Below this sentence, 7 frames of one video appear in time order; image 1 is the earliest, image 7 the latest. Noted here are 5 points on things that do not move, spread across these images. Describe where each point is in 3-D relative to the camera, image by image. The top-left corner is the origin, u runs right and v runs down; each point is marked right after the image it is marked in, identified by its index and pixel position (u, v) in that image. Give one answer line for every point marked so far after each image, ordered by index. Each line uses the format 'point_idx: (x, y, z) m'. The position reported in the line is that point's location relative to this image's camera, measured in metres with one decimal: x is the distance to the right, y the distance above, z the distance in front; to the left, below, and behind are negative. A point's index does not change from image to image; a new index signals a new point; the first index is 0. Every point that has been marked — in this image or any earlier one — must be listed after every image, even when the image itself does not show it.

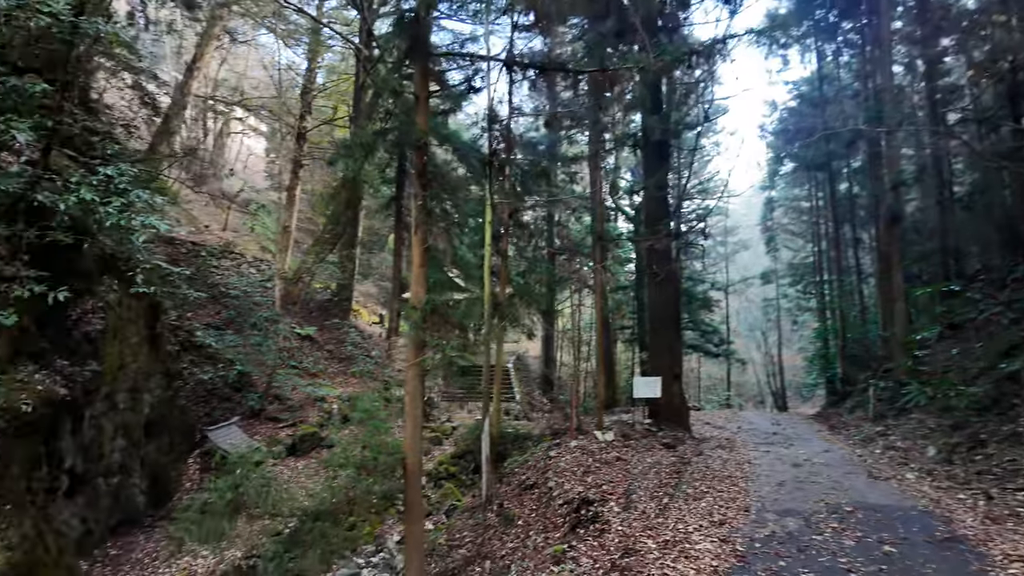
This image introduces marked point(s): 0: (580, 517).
0: (+0.7, -2.3, +5.9) m
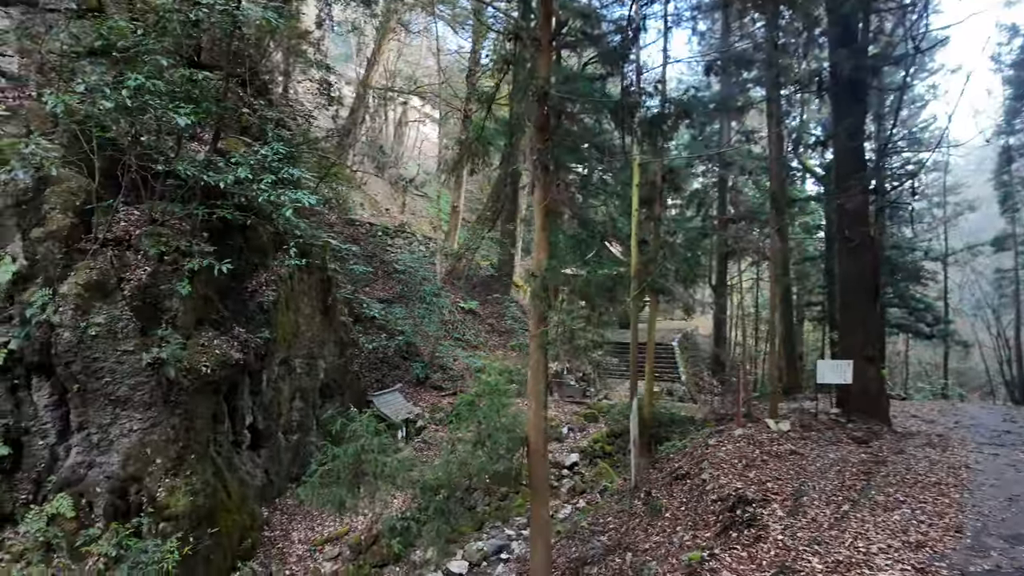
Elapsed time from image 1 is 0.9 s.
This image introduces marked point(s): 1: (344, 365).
0: (+1.9, -2.0, +5.1) m
1: (-3.1, -1.4, +11.2) m
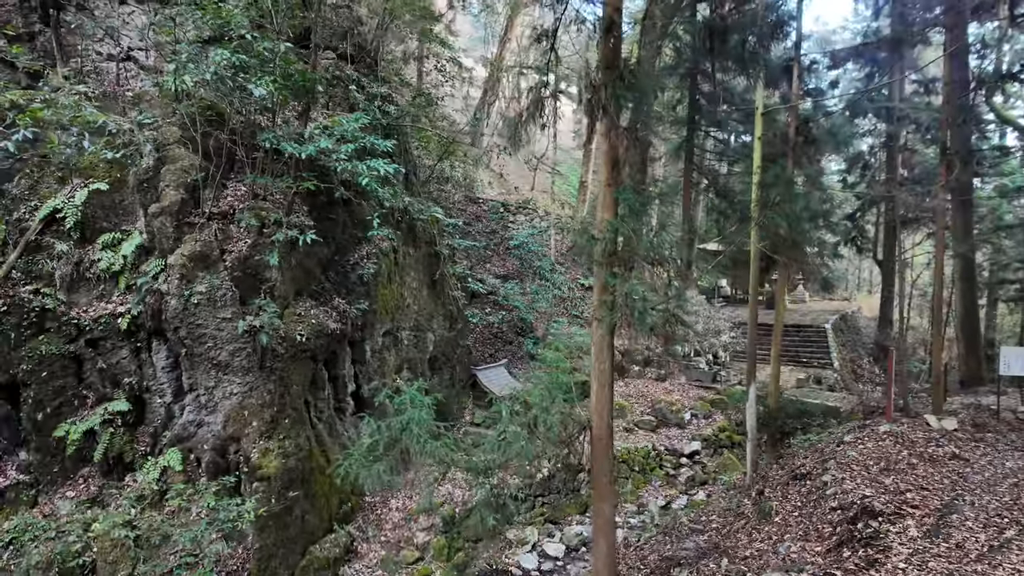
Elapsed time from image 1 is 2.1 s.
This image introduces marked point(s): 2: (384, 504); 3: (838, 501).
0: (+2.4, -1.7, +4.2) m
1: (-1.1, -1.0, +11.2) m
2: (-1.7, -2.9, +8.0) m
3: (+2.6, -1.7, +4.8) m
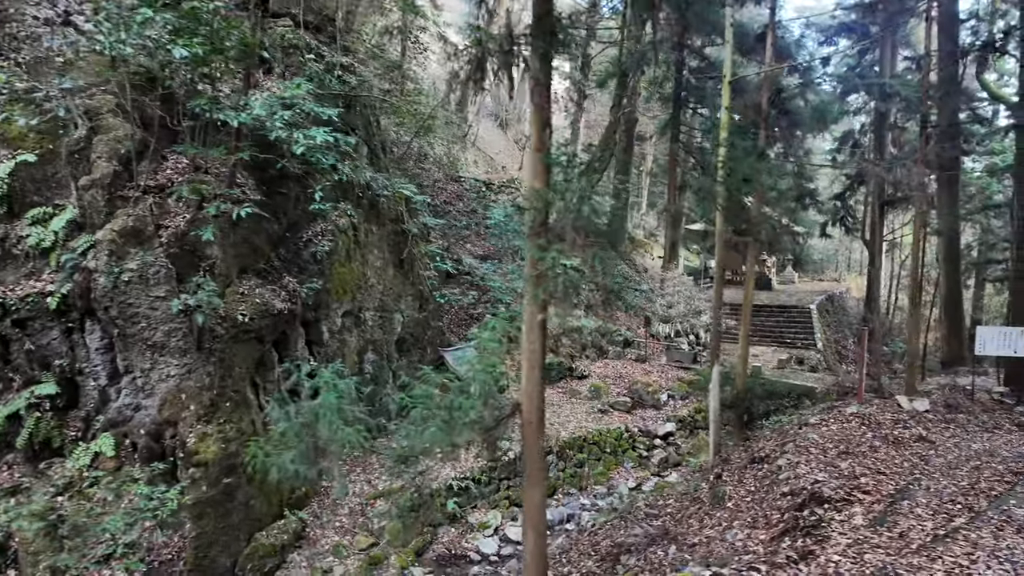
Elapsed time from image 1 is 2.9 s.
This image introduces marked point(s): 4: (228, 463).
0: (+1.9, -1.6, +4.0) m
1: (-1.6, -0.6, +11.0) m
2: (-2.2, -2.6, +7.8) m
3: (+2.2, -1.5, +4.6) m
4: (-2.8, -1.7, +6.0) m
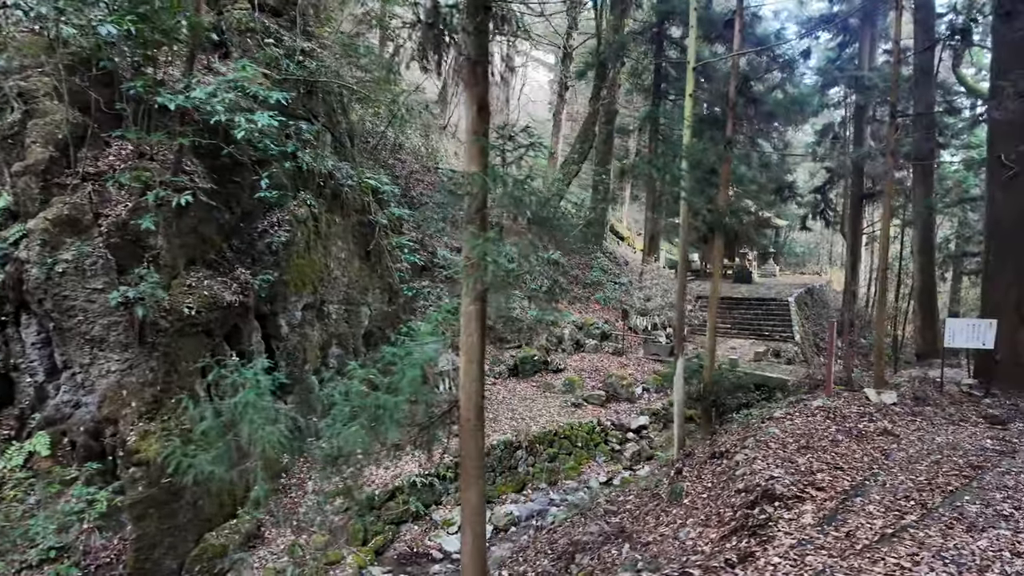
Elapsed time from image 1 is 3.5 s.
0: (+1.5, -1.5, +3.8) m
1: (-2.2, -0.4, +10.8) m
2: (-2.7, -2.5, +7.6) m
3: (+1.8, -1.5, +4.5) m
4: (-3.3, -1.7, +5.7) m
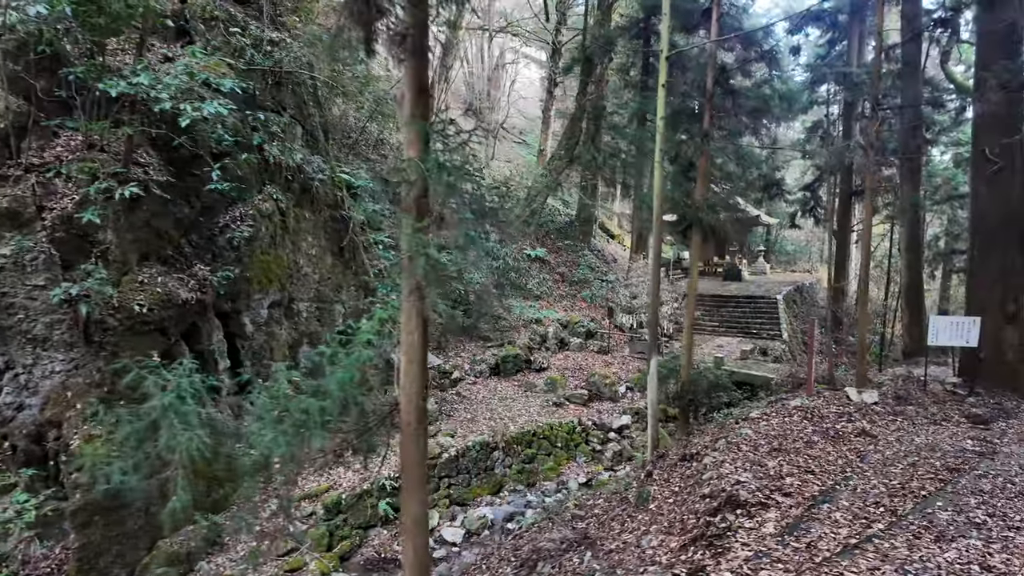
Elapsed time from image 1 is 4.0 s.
0: (+1.2, -1.5, +3.6) m
1: (-2.5, -0.4, +10.5) m
2: (-3.1, -2.5, +7.3) m
3: (+1.4, -1.4, +4.3) m
4: (-3.6, -1.6, +5.5) m
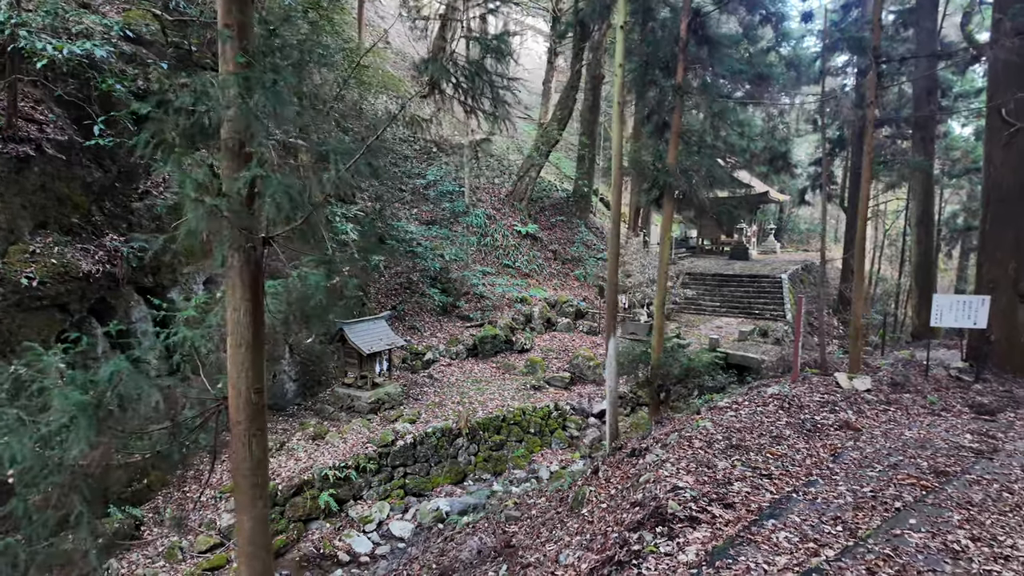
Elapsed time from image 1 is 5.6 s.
0: (+0.5, -1.3, +2.9) m
1: (-3.0, 0.0, +9.9) m
2: (-3.6, -2.2, +6.8) m
3: (+0.8, -1.2, +3.6) m
4: (-4.2, -1.4, +4.9) m
